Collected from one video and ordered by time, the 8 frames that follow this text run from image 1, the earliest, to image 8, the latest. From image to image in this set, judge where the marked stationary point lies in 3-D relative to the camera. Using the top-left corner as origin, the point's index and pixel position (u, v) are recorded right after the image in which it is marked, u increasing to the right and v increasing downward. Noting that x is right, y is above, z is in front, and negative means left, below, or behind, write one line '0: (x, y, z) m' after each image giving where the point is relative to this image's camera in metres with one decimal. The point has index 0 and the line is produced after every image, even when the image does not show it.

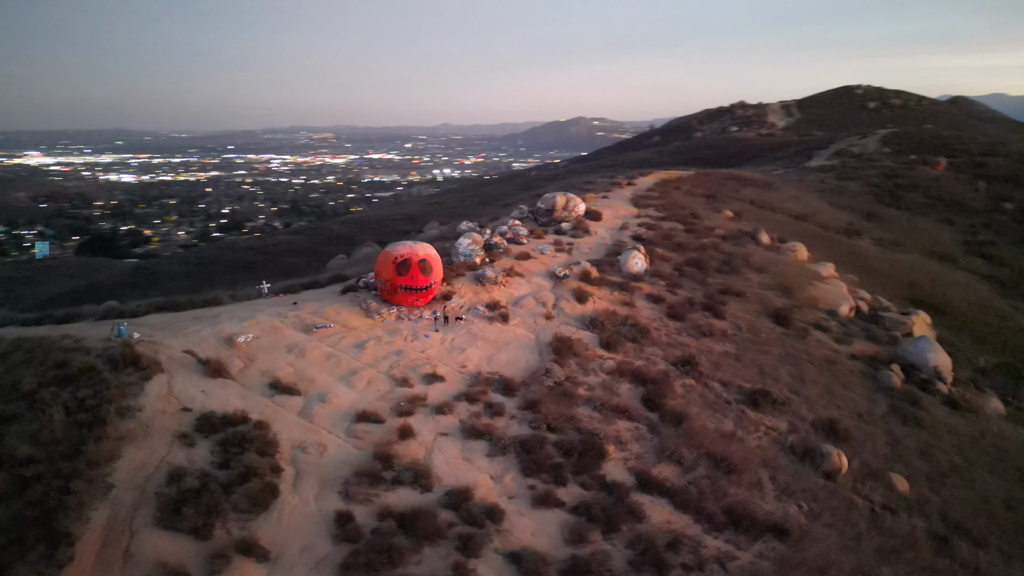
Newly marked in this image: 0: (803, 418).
0: (+4.1, -1.8, +10.3) m
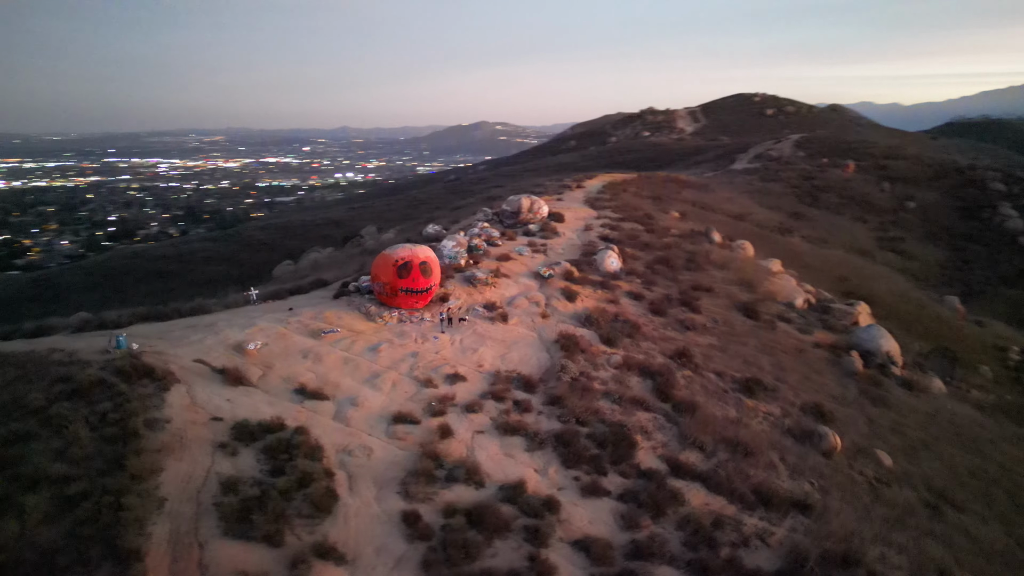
0: (+4.2, -1.7, +11.0) m
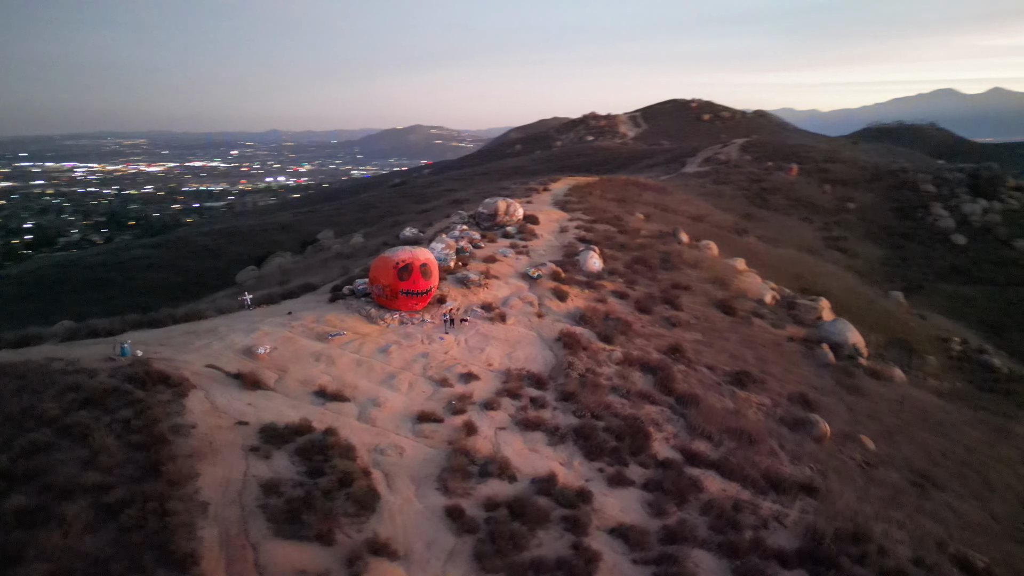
0: (+4.3, -1.7, +11.6) m
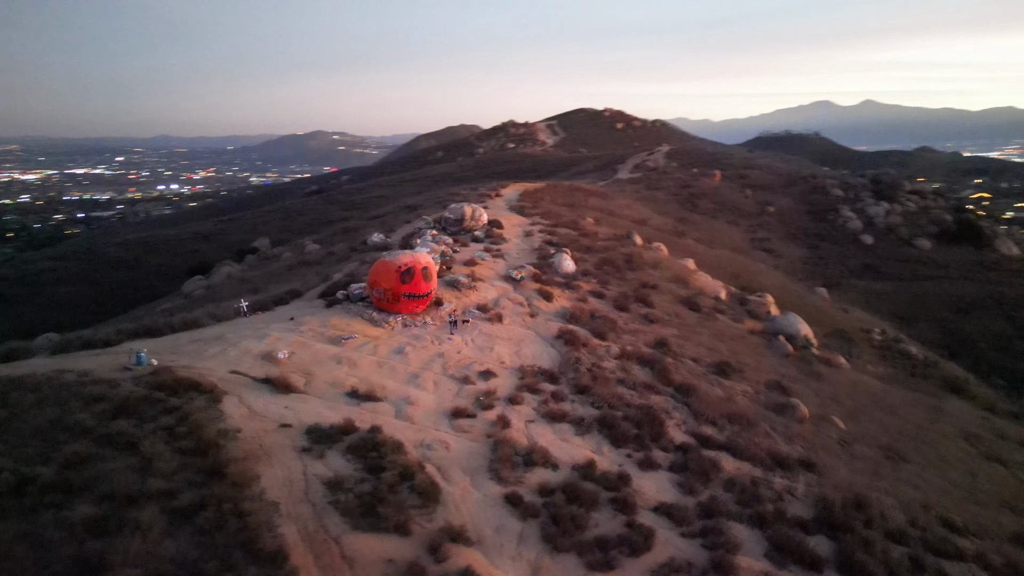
0: (+4.2, -1.6, +12.5) m
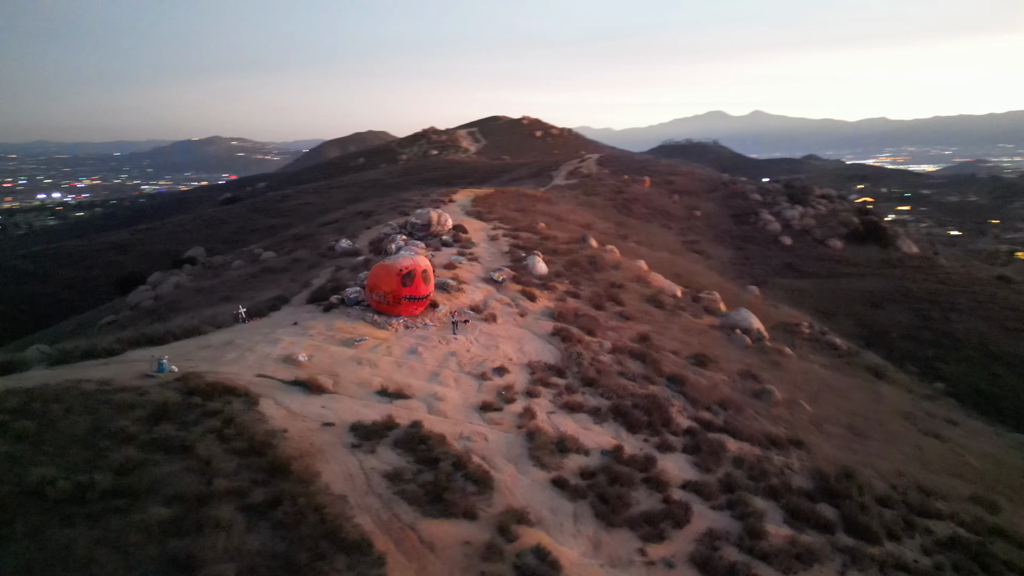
0: (+4.0, -1.5, +13.5) m
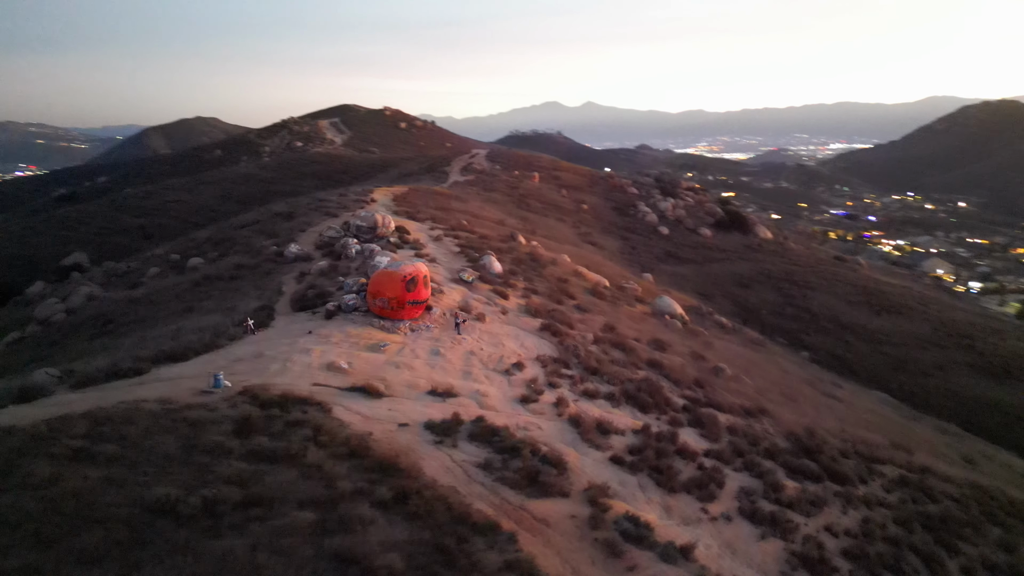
0: (+3.6, -1.4, +15.3) m
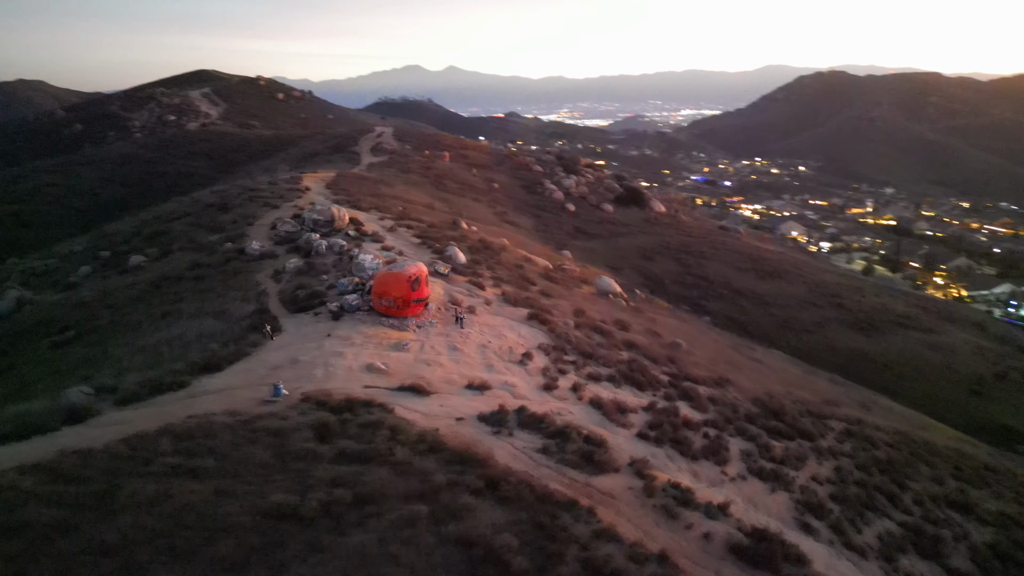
0: (+3.0, -1.0, +16.9) m
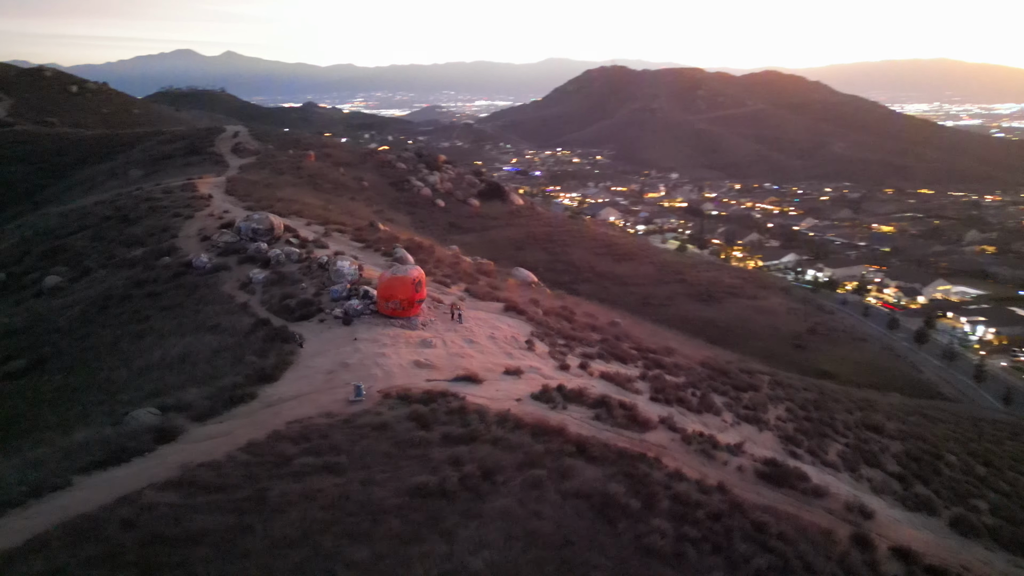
0: (+1.9, -0.7, +19.1) m
